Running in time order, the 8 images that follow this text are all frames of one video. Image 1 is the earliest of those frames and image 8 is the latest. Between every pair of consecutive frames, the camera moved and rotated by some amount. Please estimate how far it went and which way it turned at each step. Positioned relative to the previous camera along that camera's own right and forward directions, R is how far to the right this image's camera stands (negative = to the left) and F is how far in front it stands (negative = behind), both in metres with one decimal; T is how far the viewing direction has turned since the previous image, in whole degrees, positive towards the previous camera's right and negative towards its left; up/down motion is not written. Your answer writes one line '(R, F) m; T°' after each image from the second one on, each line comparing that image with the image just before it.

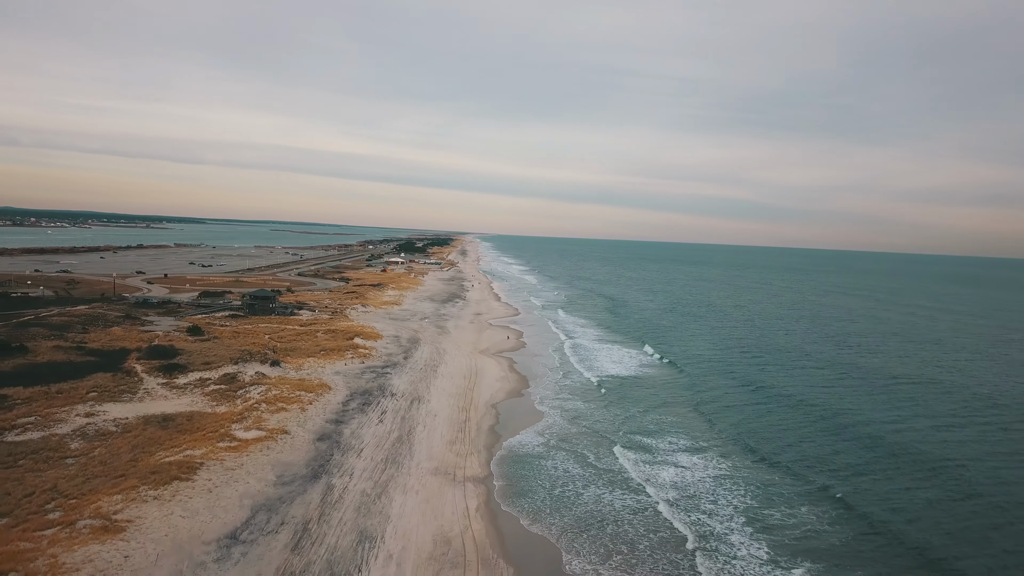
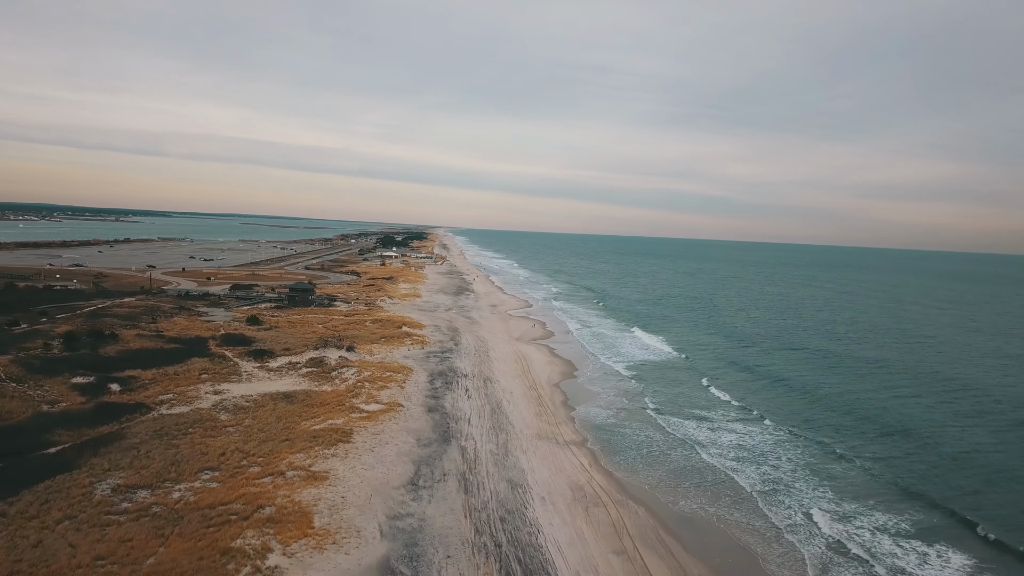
(-3.3, -3.0) m; +2°
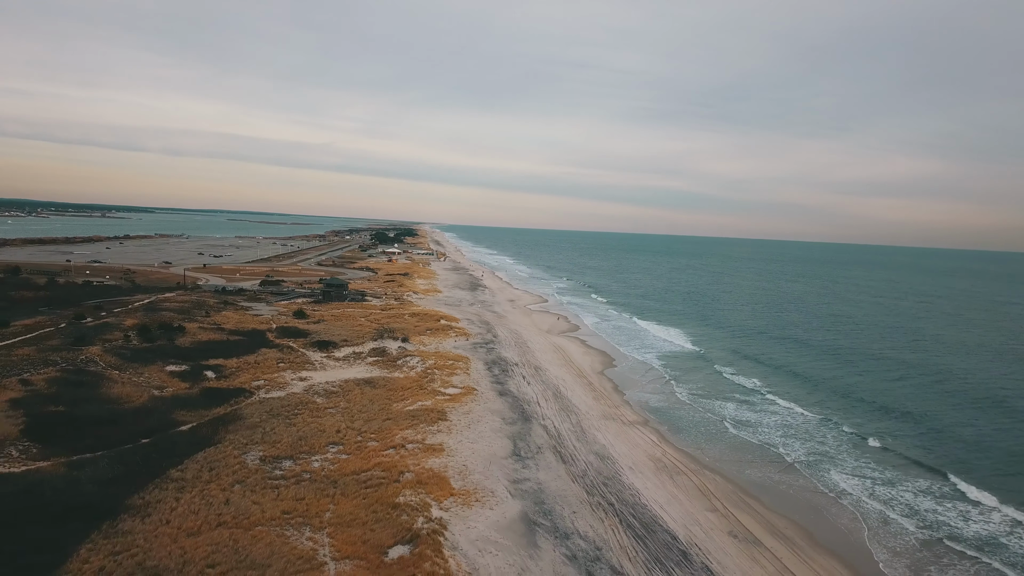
(-2.5, -2.2) m; +1°
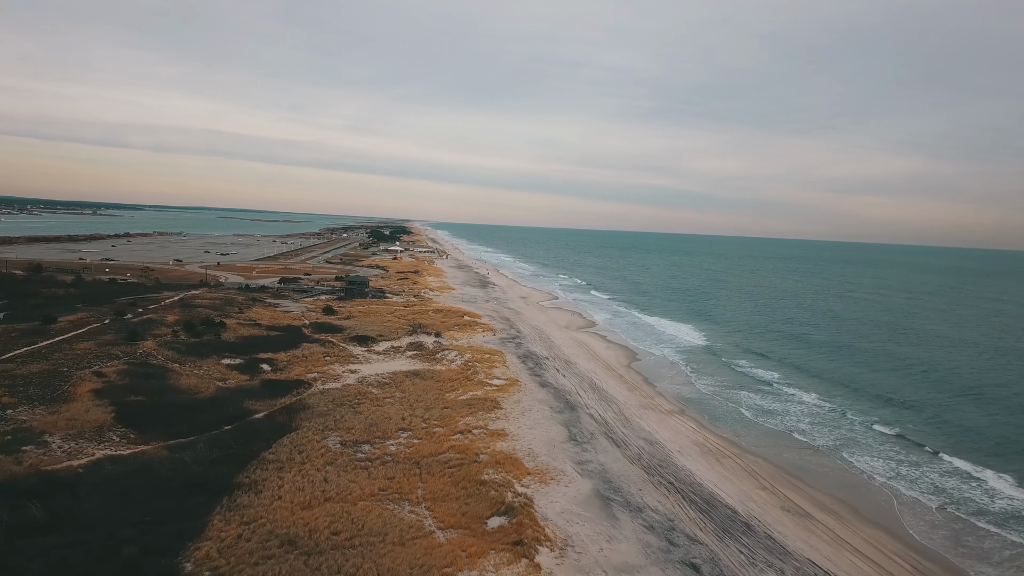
(-1.7, -1.4) m; +1°
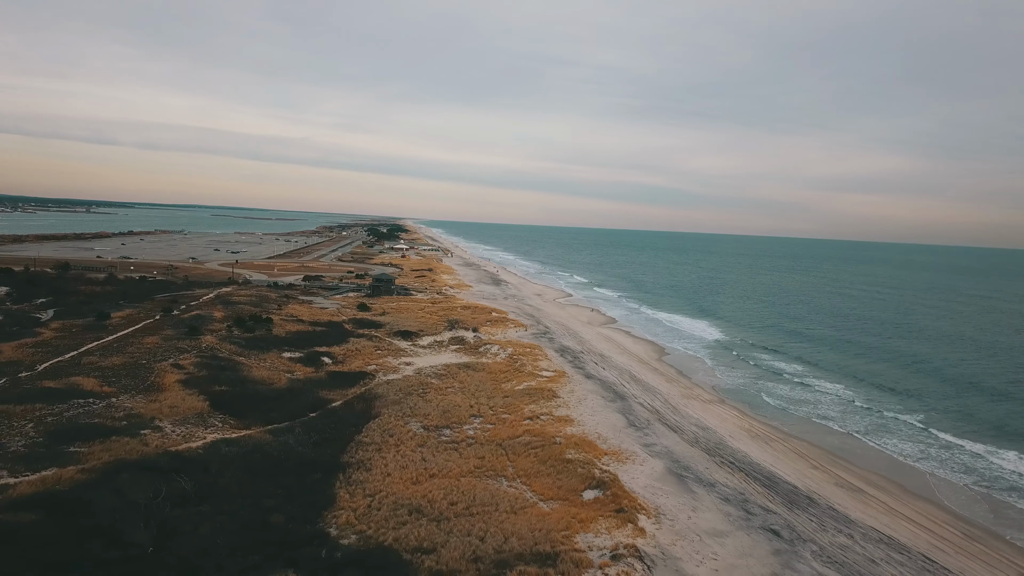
(-1.9, -1.6) m; +1°
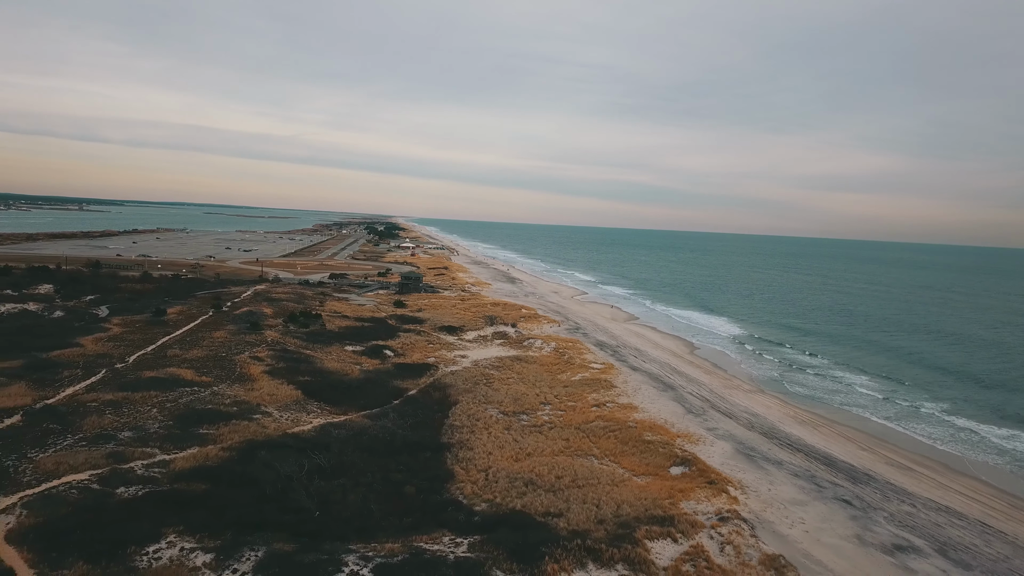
(-2.2, -1.7) m; +1°
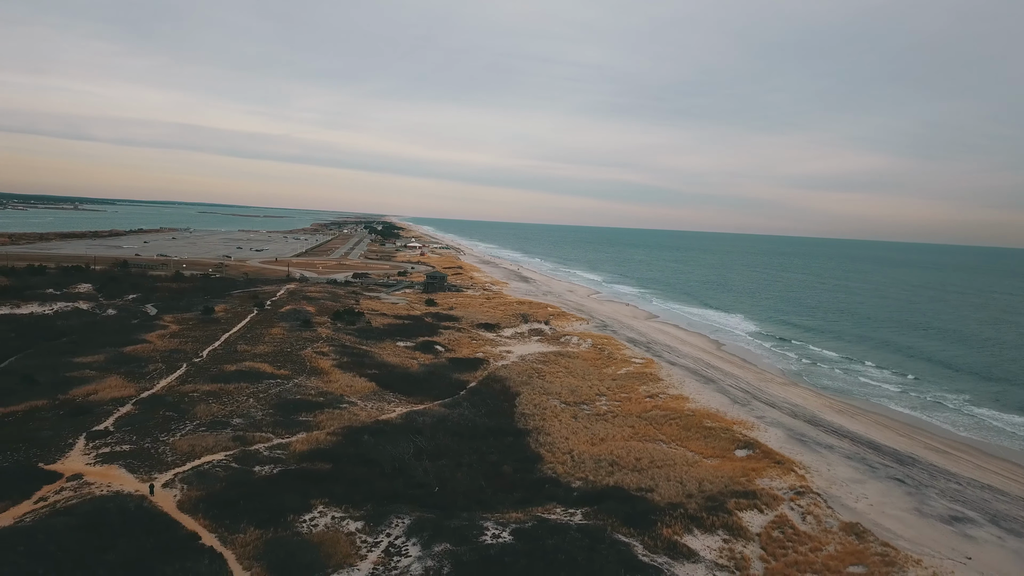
(-2.0, -1.6) m; +1°
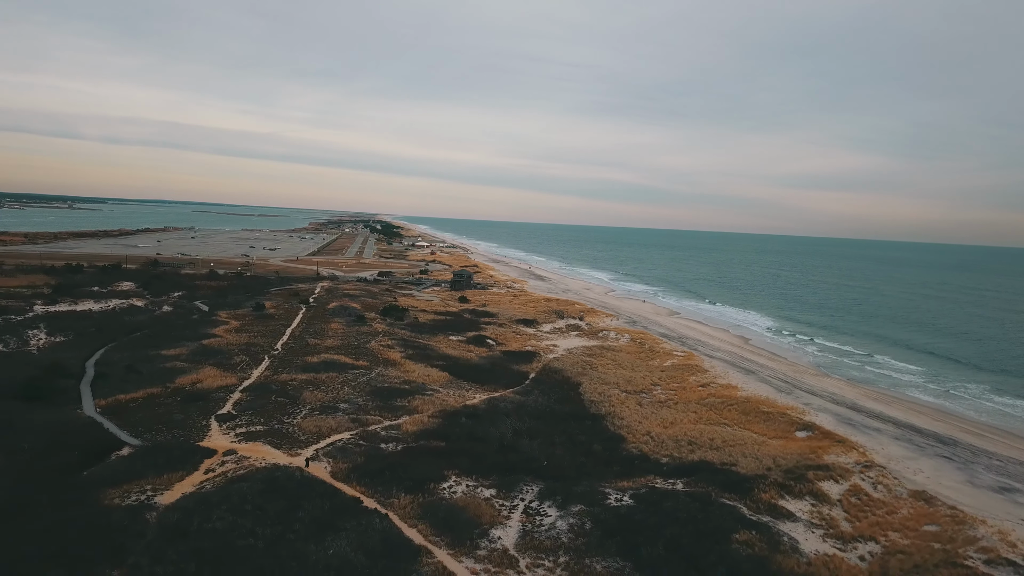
(-2.3, -1.8) m; +1°
